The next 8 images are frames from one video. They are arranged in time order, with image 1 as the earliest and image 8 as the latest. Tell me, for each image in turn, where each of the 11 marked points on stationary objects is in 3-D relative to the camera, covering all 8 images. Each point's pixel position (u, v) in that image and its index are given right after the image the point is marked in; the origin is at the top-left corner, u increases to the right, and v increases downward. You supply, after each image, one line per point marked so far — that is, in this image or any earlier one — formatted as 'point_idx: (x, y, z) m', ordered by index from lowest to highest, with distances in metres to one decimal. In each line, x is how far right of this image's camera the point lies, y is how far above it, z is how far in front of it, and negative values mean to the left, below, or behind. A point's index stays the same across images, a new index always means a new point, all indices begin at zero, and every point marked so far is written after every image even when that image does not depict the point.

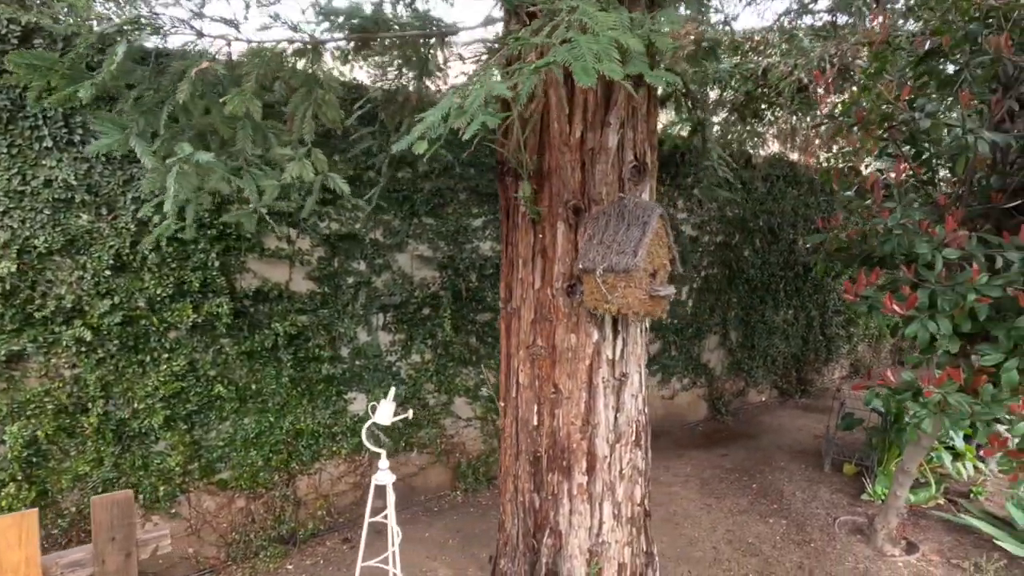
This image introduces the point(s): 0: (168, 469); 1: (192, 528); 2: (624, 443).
0: (-1.9, -1.0, +3.0) m
1: (-1.8, -1.4, +3.1) m
2: (+0.4, -0.6, +2.0) m
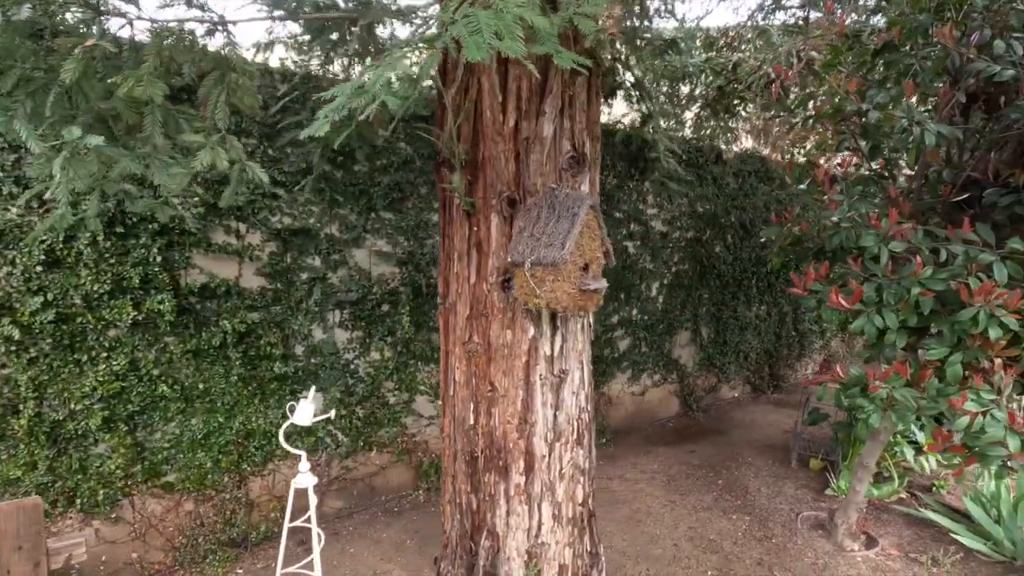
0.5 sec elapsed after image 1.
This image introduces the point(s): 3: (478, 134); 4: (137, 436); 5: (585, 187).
0: (-2.2, -1.0, +2.9) m
1: (-2.1, -1.4, +3.0) m
2: (+0.2, -0.6, +1.9) m
3: (-0.1, +0.5, +1.8) m
4: (-2.1, -0.8, +2.9) m
5: (+0.3, +0.4, +1.9) m
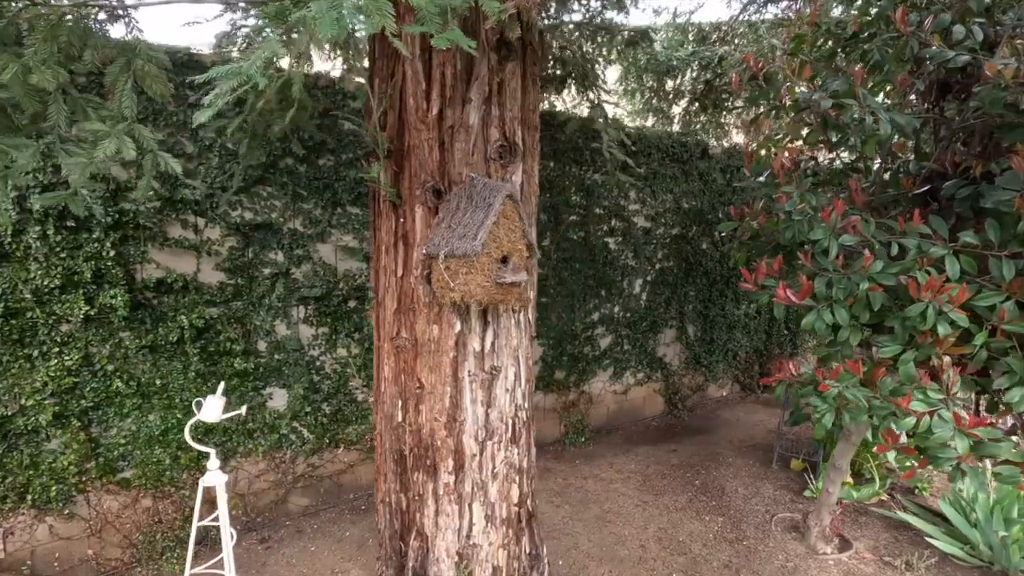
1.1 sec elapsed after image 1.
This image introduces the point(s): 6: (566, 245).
0: (-2.4, -0.9, +2.8) m
1: (-2.3, -1.3, +3.0) m
2: (-0.1, -0.5, +1.9) m
3: (-0.4, +0.6, +1.8) m
4: (-2.3, -0.8, +2.9) m
5: (0.0, +0.4, +1.9) m
6: (+0.5, +0.4, +4.8) m
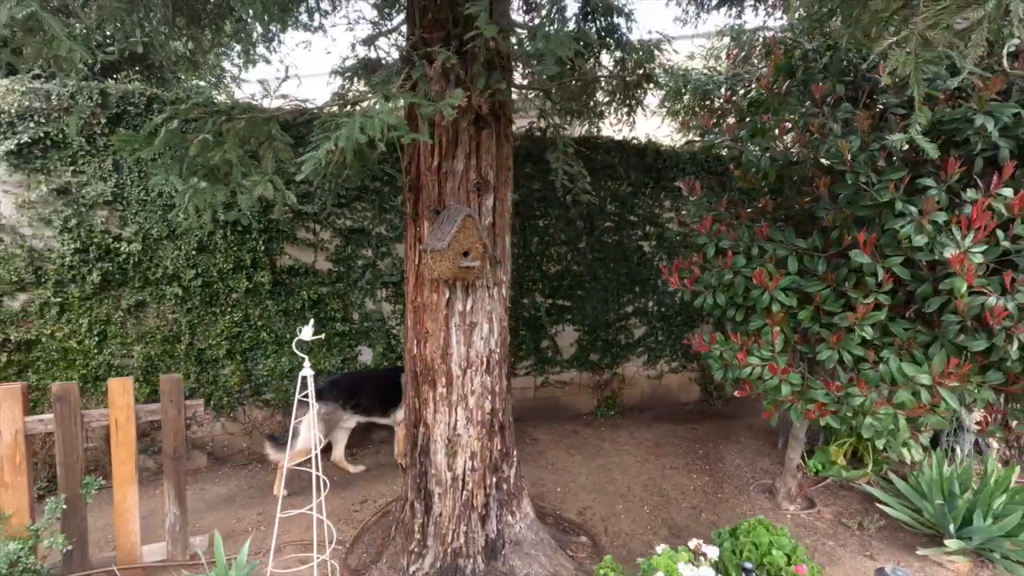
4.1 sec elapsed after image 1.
0: (-2.3, -0.8, +4.4) m
1: (-2.2, -1.2, +4.5) m
2: (-0.2, -0.4, +3.0) m
3: (-0.5, +0.7, +2.9) m
4: (-2.2, -0.6, +4.5) m
5: (-0.1, +0.5, +2.9) m
6: (+0.9, +0.4, +5.7) m
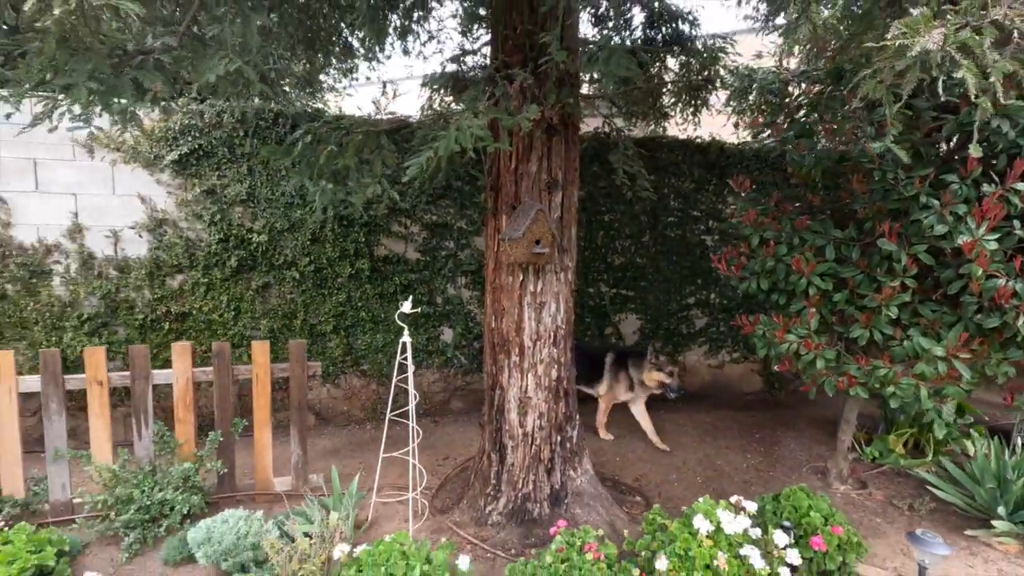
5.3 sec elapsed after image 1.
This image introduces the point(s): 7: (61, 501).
0: (-1.7, -0.7, +5.2) m
1: (-1.6, -1.0, +5.3) m
2: (+0.2, -0.3, +3.5) m
3: (-0.1, +0.8, +3.5) m
4: (-1.6, -0.5, +5.2) m
5: (+0.3, +0.6, +3.4) m
6: (+1.7, +0.5, +6.0) m
7: (-2.9, -1.4, +3.5) m
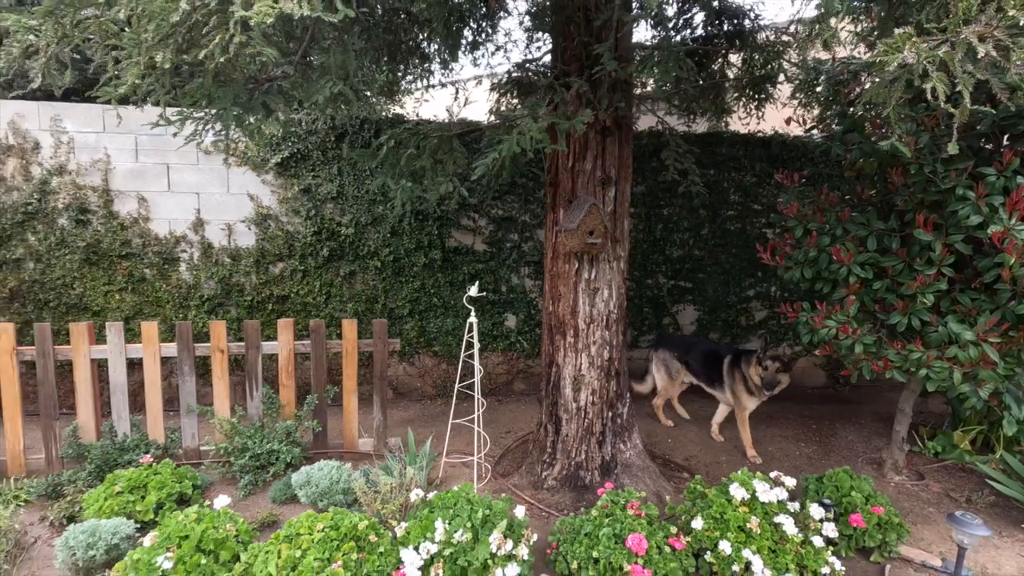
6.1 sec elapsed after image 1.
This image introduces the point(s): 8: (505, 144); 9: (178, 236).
0: (-1.1, -0.5, +5.7) m
1: (-1.0, -0.9, +5.8) m
2: (+0.6, -0.3, +3.8) m
3: (+0.3, +0.9, +3.8) m
4: (-1.0, -0.4, +5.7) m
5: (+0.7, +0.7, +3.7) m
6: (+2.4, +0.6, +6.1) m
7: (-2.5, -1.2, +4.2) m
8: (0.0, +0.9, +3.2) m
9: (-3.3, +0.5, +5.3) m
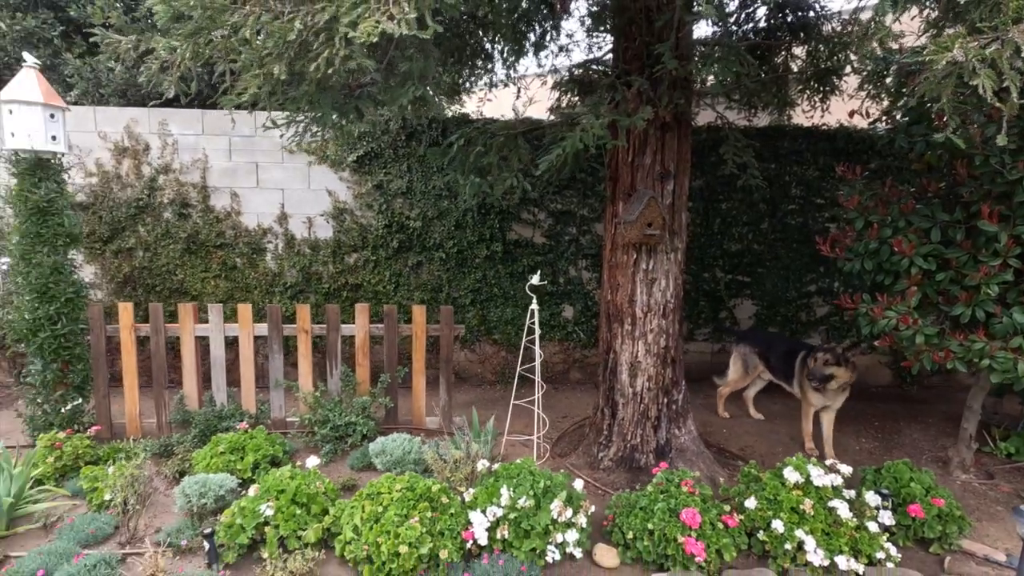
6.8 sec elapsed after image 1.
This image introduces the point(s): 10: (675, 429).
0: (-0.5, -0.4, +6.0) m
1: (-0.4, -0.8, +6.1) m
2: (+1.0, -0.2, +4.0) m
3: (+0.8, +0.9, +4.0) m
4: (-0.3, -0.3, +6.0) m
5: (+1.1, +0.7, +3.9) m
6: (+3.1, +0.7, +6.1) m
7: (-2.0, -1.1, +4.7) m
8: (+0.4, +0.9, +3.4) m
9: (-2.7, +0.6, +5.8) m
10: (+1.2, -1.1, +4.1) m
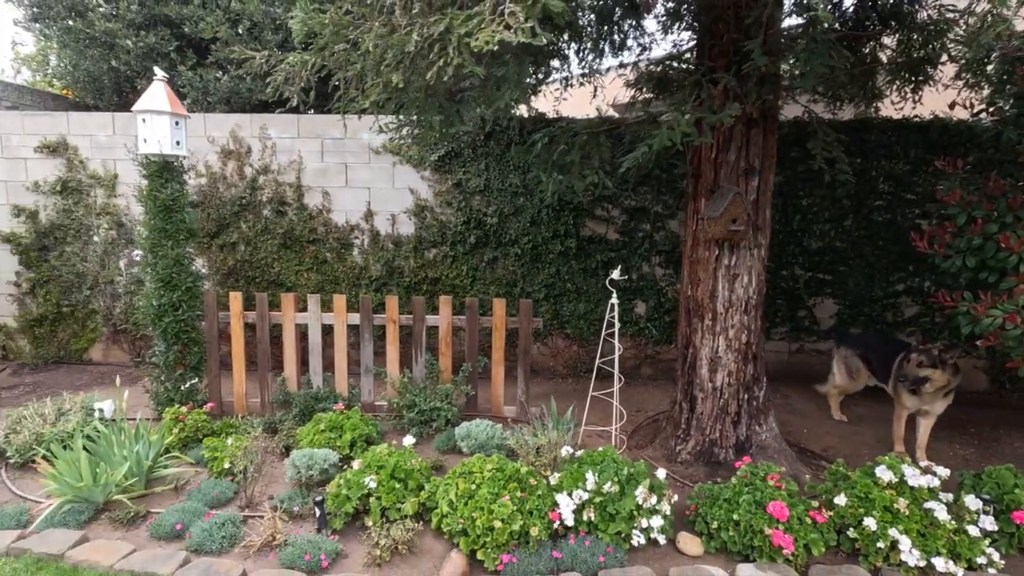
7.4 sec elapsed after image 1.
0: (+0.4, -0.4, +6.2) m
1: (+0.5, -0.8, +6.3) m
2: (+1.6, -0.2, +4.0) m
3: (+1.4, +1.0, +4.0) m
4: (+0.5, -0.2, +6.2) m
5: (+1.7, +0.8, +3.9) m
6: (+3.9, +0.7, +5.9) m
7: (-1.3, -1.1, +5.0) m
8: (+0.9, +1.0, +3.5) m
9: (-1.8, +0.7, +6.2) m
10: (+1.9, -1.0, +4.1) m
